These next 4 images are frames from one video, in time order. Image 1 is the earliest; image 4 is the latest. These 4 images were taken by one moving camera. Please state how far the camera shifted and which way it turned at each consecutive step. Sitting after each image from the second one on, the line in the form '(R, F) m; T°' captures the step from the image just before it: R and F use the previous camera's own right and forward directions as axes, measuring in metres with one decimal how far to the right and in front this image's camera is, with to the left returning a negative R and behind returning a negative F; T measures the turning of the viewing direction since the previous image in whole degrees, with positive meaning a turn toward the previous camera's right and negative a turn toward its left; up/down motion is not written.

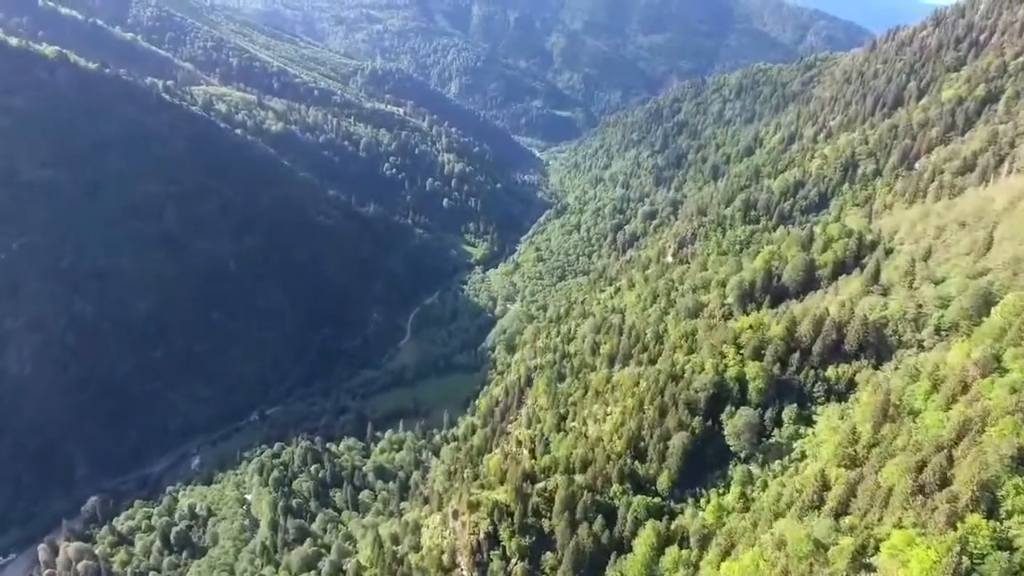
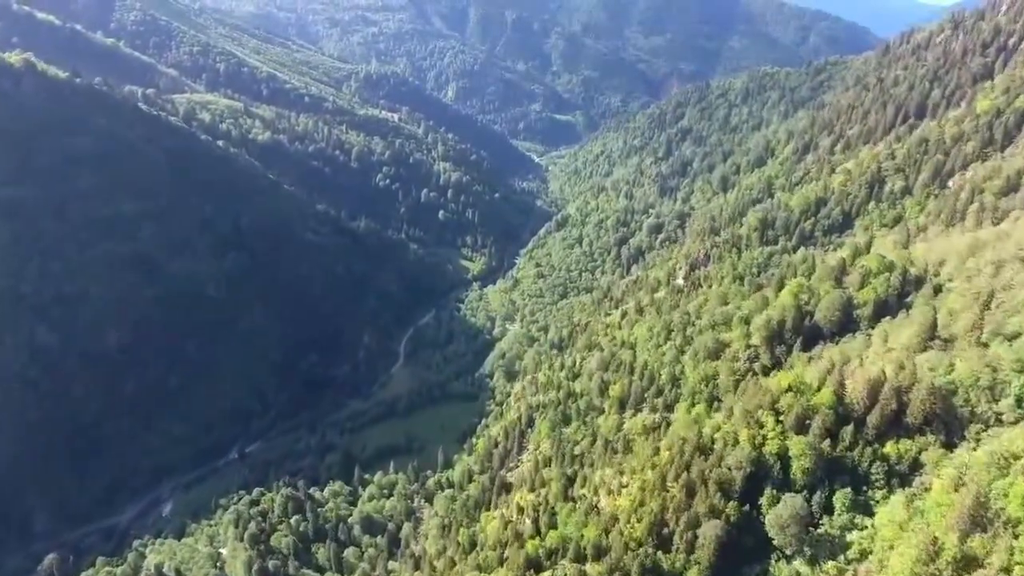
(-0.2, +13.2) m; 0°
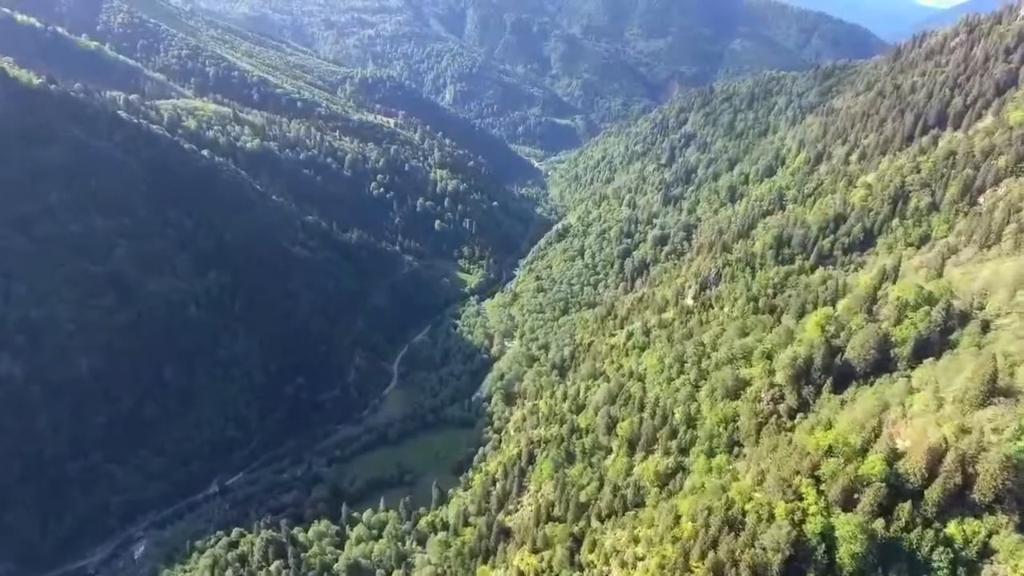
(-0.1, +10.4) m; 0°
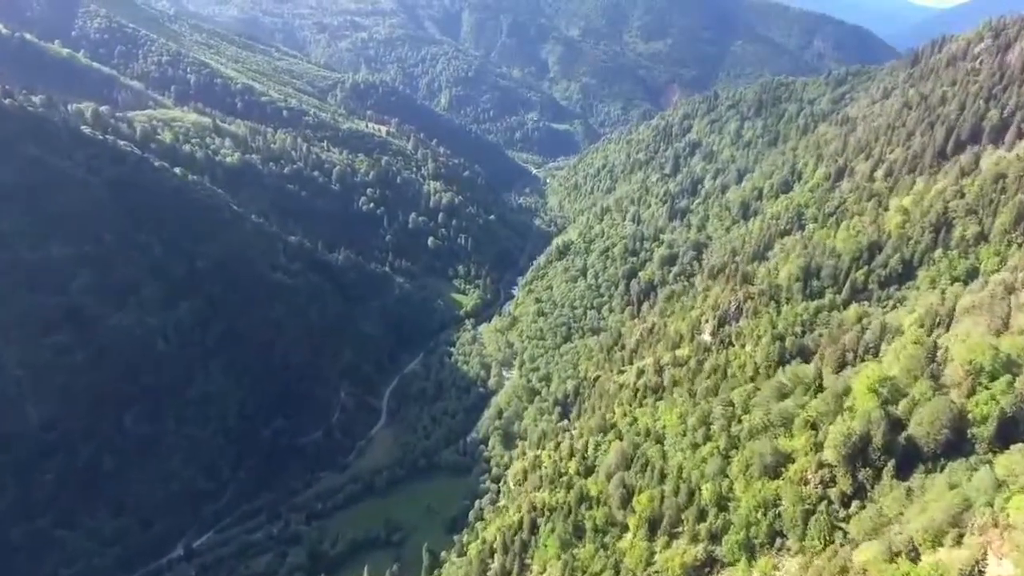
(-0.4, +15.8) m; 0°
